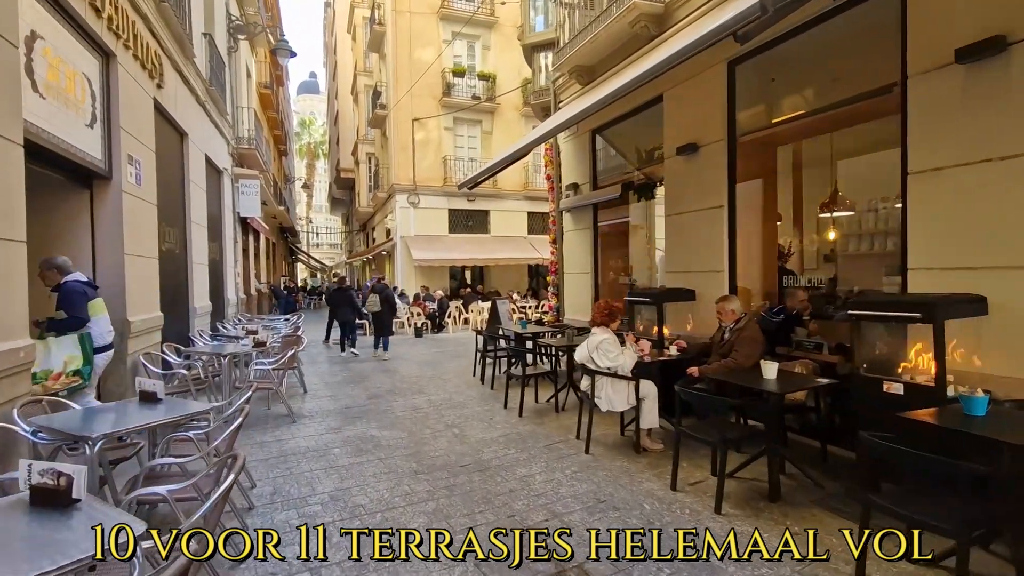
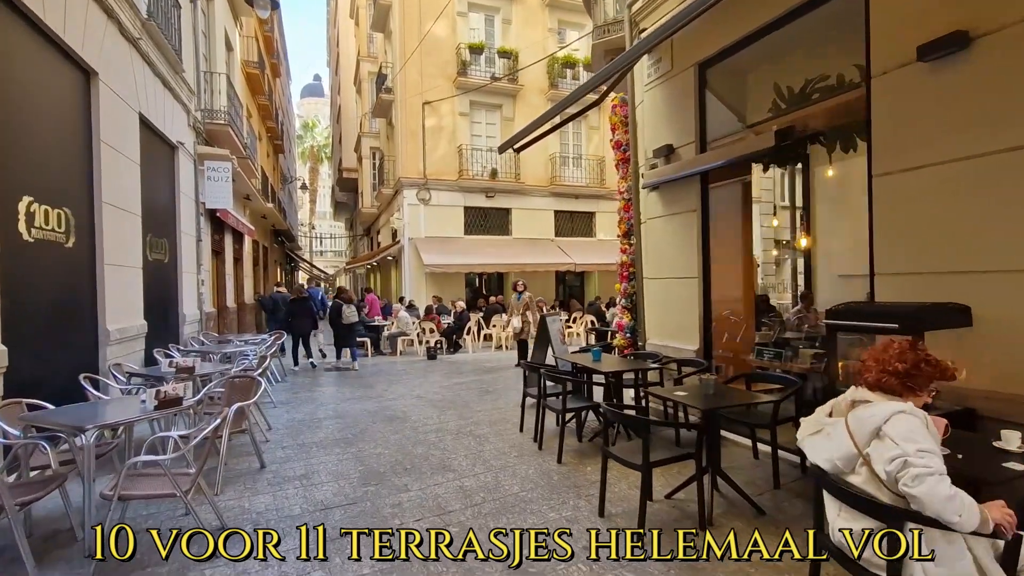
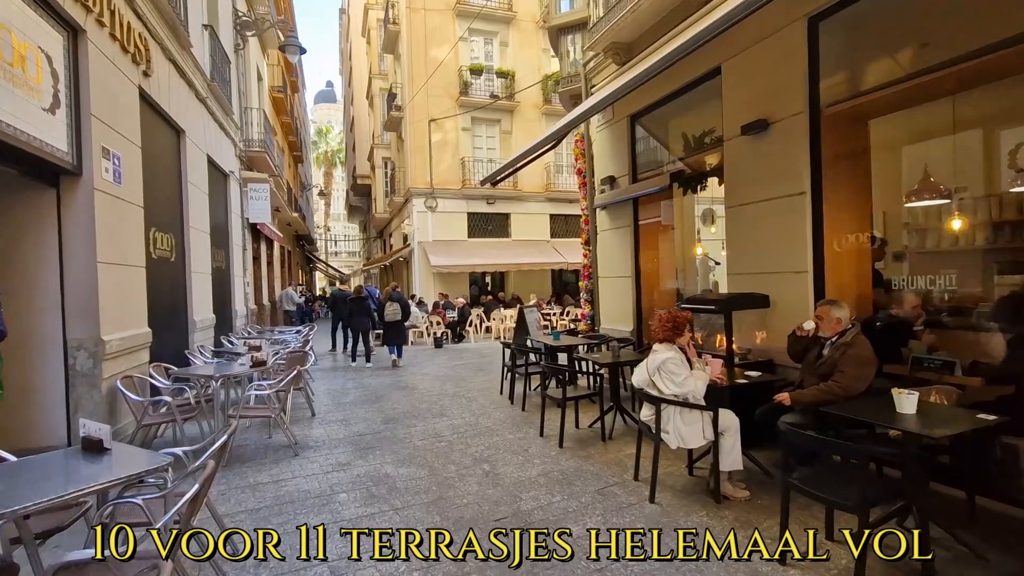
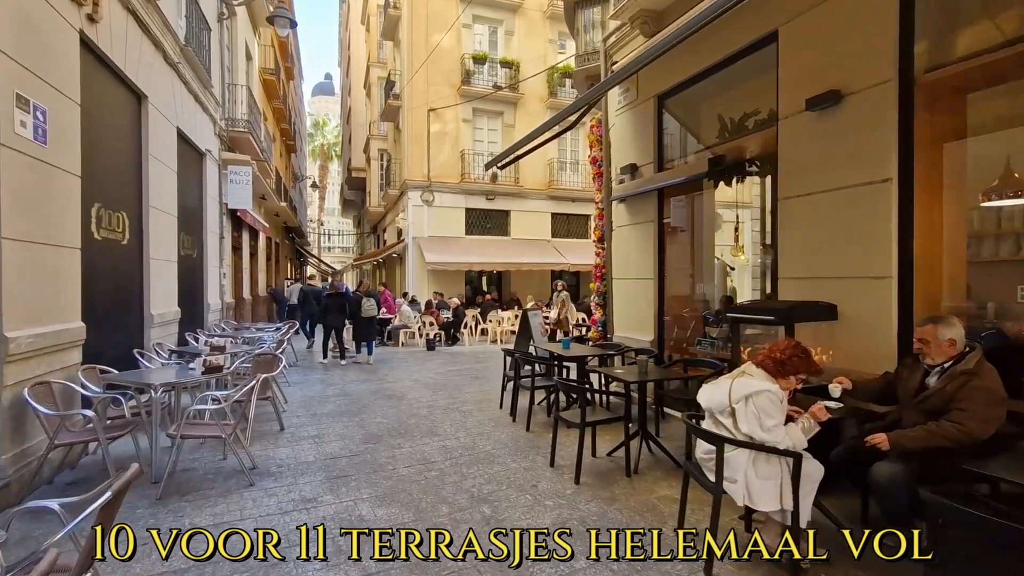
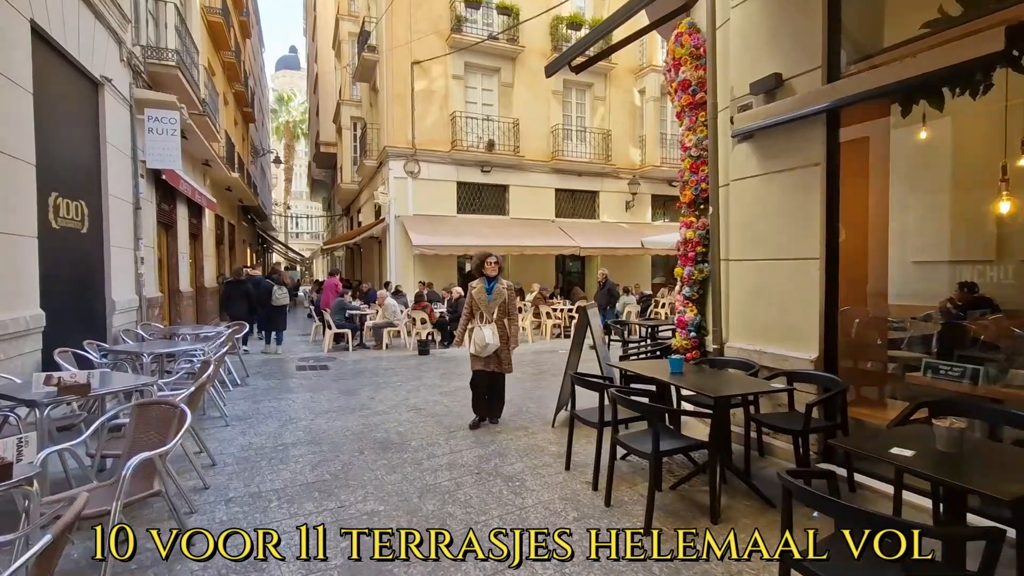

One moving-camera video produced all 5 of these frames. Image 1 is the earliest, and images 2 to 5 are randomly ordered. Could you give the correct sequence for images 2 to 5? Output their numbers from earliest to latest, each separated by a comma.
3, 4, 2, 5
